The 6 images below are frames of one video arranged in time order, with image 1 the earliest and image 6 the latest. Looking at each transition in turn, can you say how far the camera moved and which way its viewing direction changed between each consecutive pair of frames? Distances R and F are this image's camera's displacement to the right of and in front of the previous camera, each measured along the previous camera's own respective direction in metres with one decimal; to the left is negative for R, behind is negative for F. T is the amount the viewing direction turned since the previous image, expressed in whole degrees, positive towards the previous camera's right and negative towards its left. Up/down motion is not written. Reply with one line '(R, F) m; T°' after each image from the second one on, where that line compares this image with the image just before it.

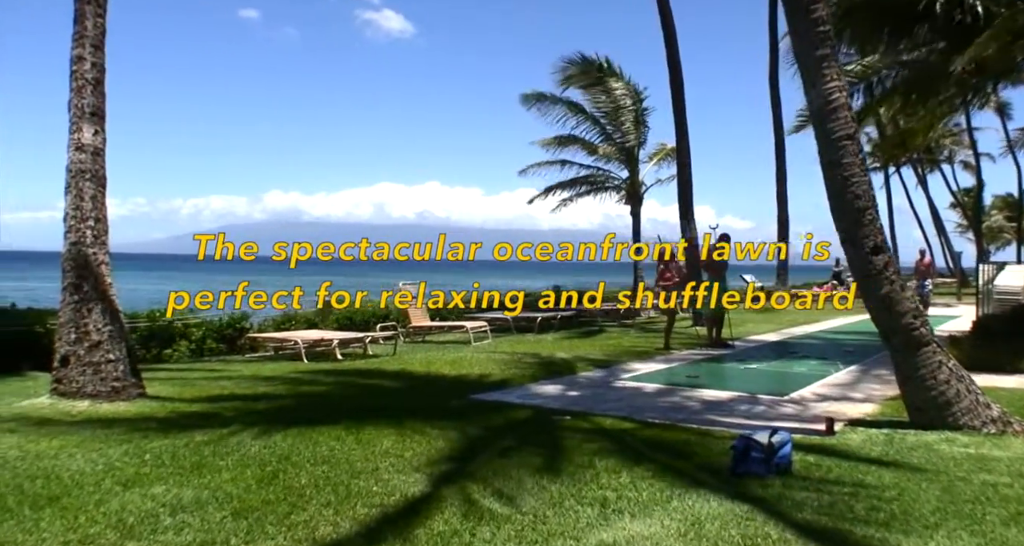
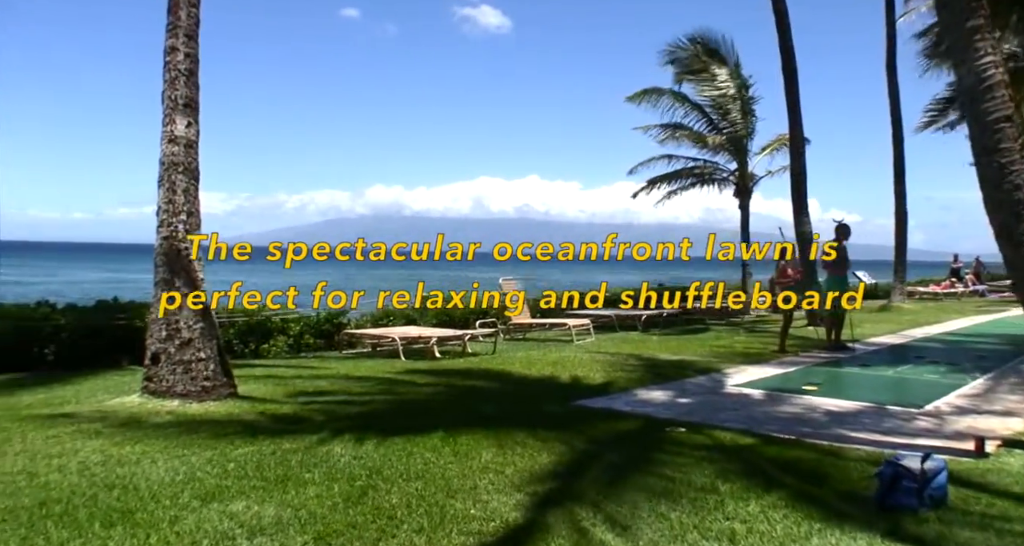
(-0.1, +0.8) m; -7°
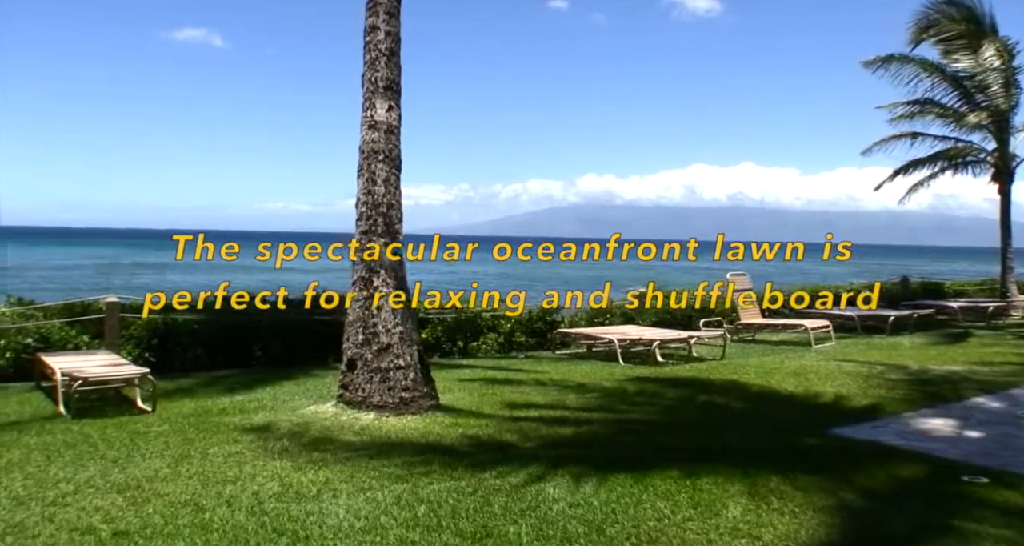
(-0.3, +1.4) m; -14°
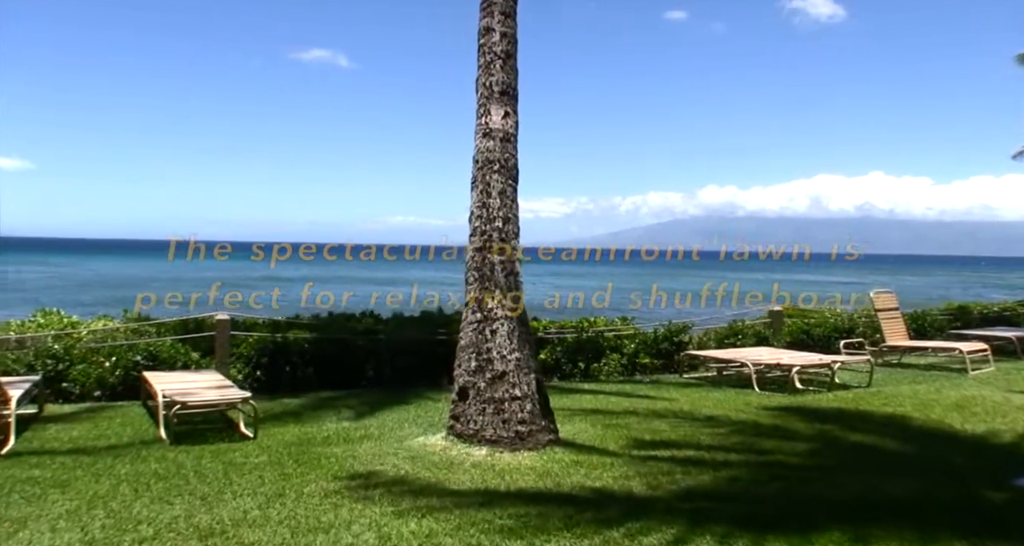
(-0.1, +0.8) m; -8°
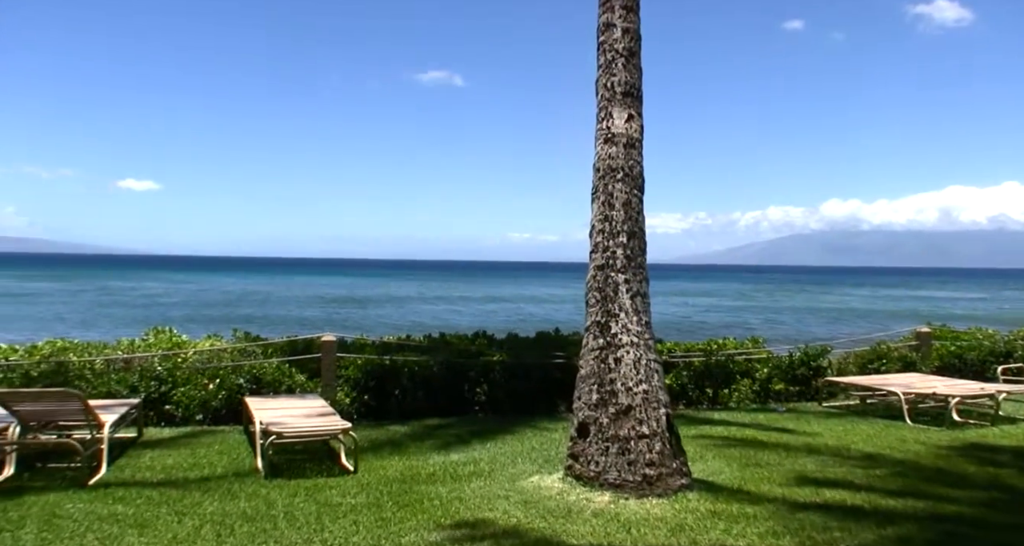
(-0.1, +0.7) m; -8°
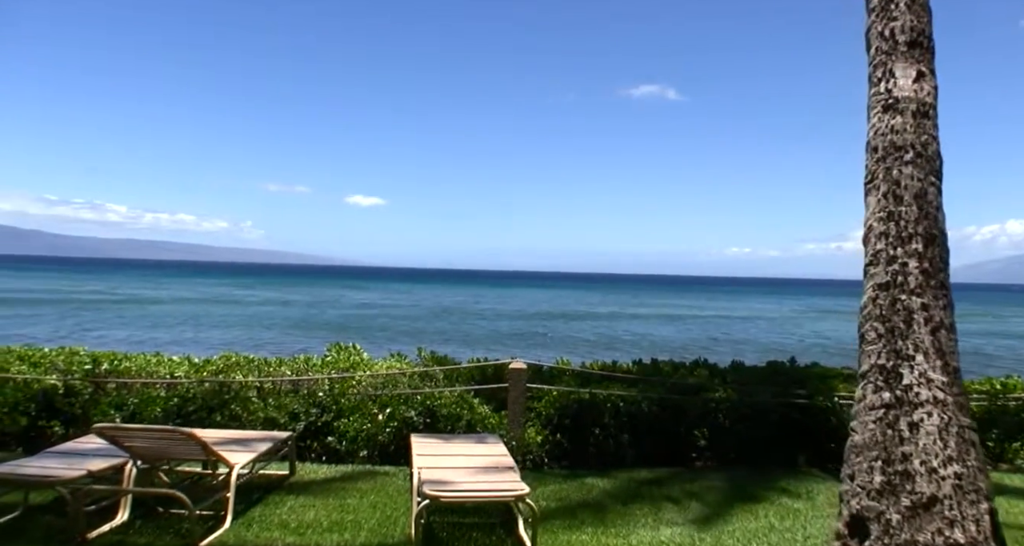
(-0.1, +1.6) m; -14°
